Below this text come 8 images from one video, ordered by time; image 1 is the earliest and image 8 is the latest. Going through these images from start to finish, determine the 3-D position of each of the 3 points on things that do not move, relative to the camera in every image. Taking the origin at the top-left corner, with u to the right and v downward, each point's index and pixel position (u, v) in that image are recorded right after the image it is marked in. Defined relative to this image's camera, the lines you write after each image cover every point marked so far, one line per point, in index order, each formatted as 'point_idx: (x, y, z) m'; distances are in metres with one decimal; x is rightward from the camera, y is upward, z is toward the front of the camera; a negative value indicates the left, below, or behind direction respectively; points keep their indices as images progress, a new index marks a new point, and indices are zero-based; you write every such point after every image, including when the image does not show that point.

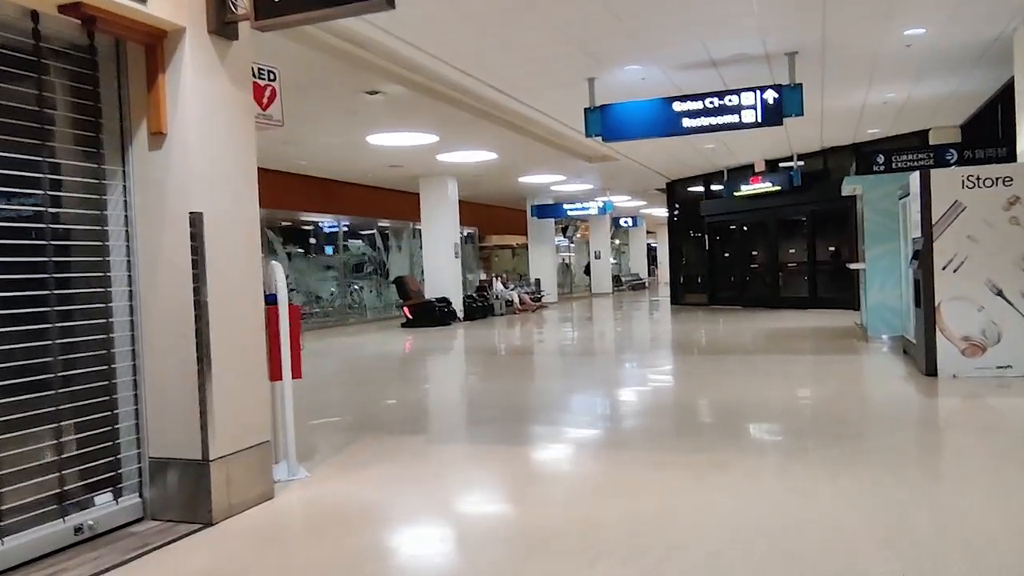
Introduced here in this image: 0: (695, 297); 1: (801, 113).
0: (+3.8, -0.2, +17.5) m
1: (+2.4, +1.5, +7.0) m
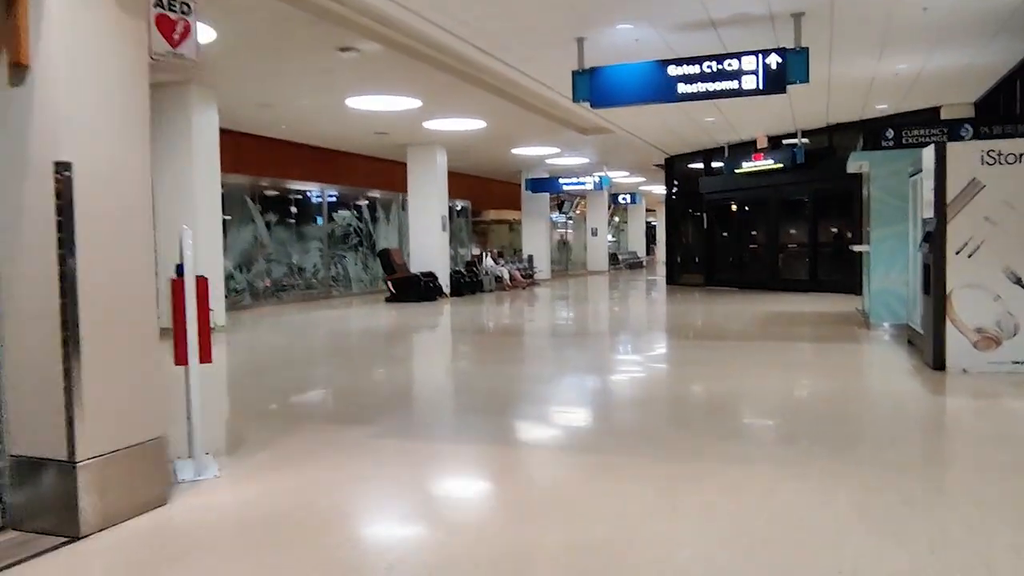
0: (+3.6, +0.2, +17.0) m
1: (+2.3, +1.6, +6.4) m
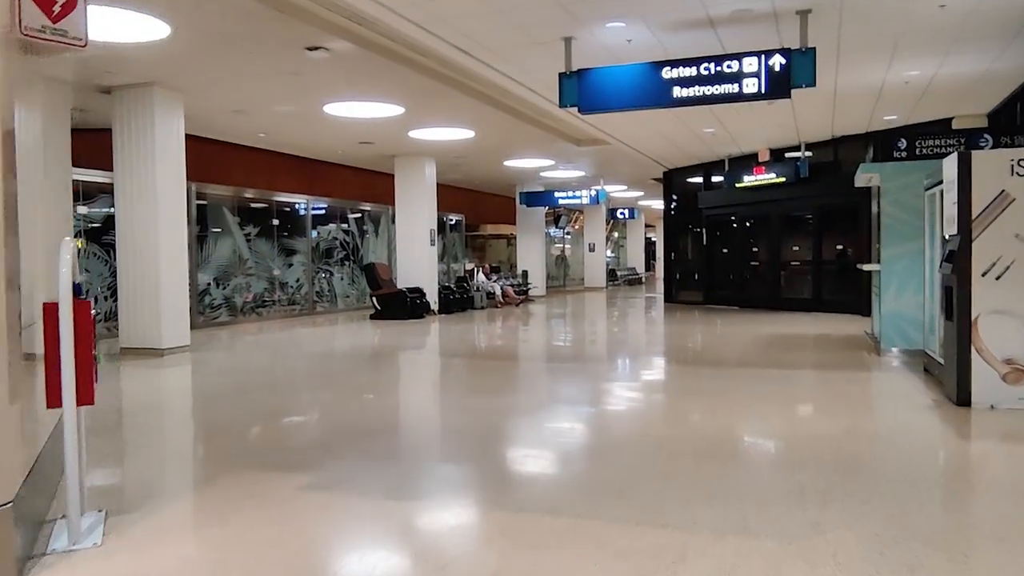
0: (+3.5, -0.1, +16.4) m
1: (+2.1, +1.4, +5.9) m
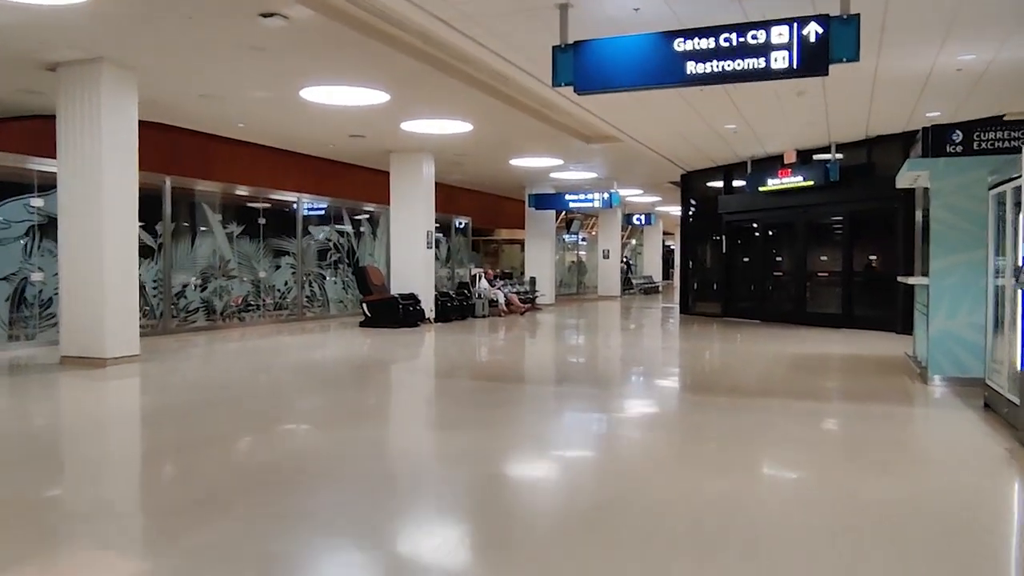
0: (+3.6, -0.3, +15.3) m
1: (+2.0, +1.3, +4.9) m
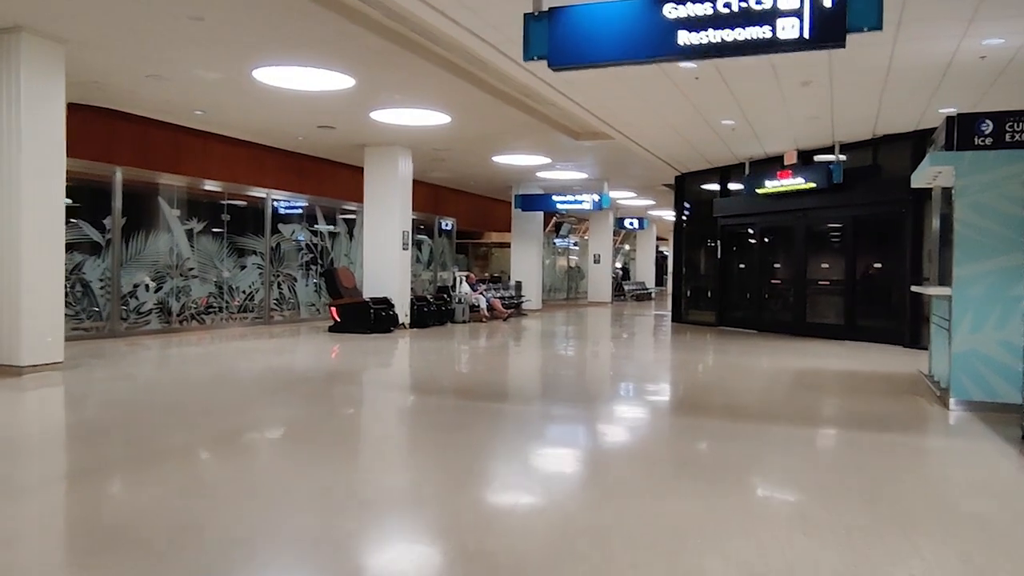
0: (+3.3, -0.5, +14.6) m
1: (+1.8, +1.3, +4.1) m
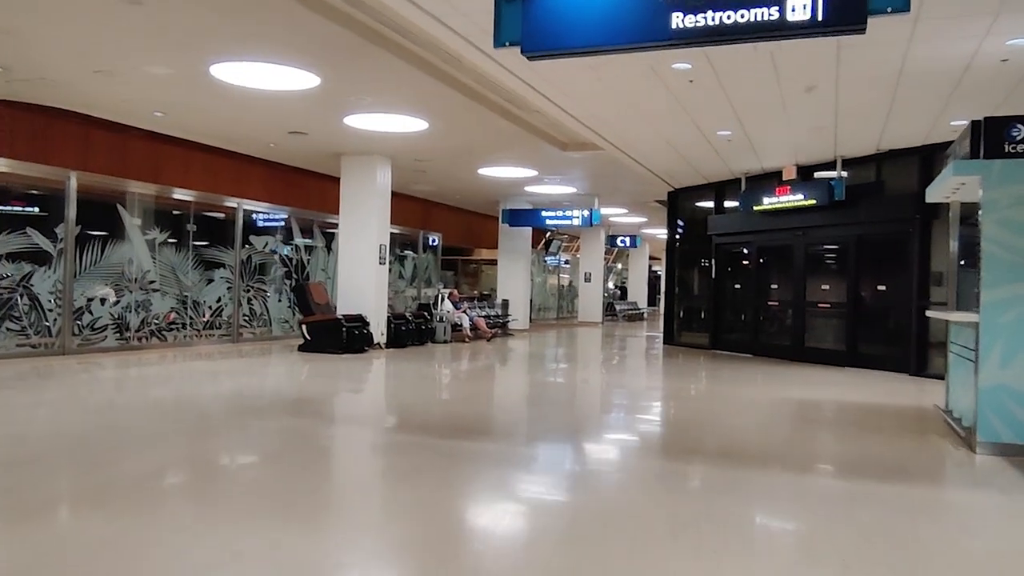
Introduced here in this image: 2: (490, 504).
0: (+3.1, -0.8, +13.9) m
1: (+1.7, +1.2, +3.5) m
2: (-0.1, -1.1, +4.4) m
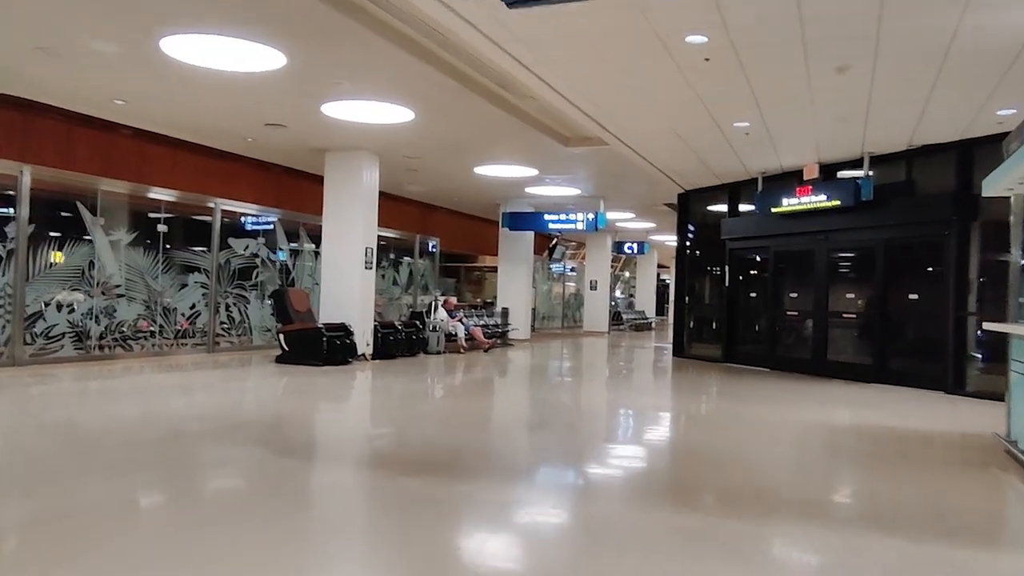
0: (+3.0, -1.0, +13.1) m
1: (+1.6, +1.2, +2.7) m
2: (-0.2, -1.2, +3.5) m
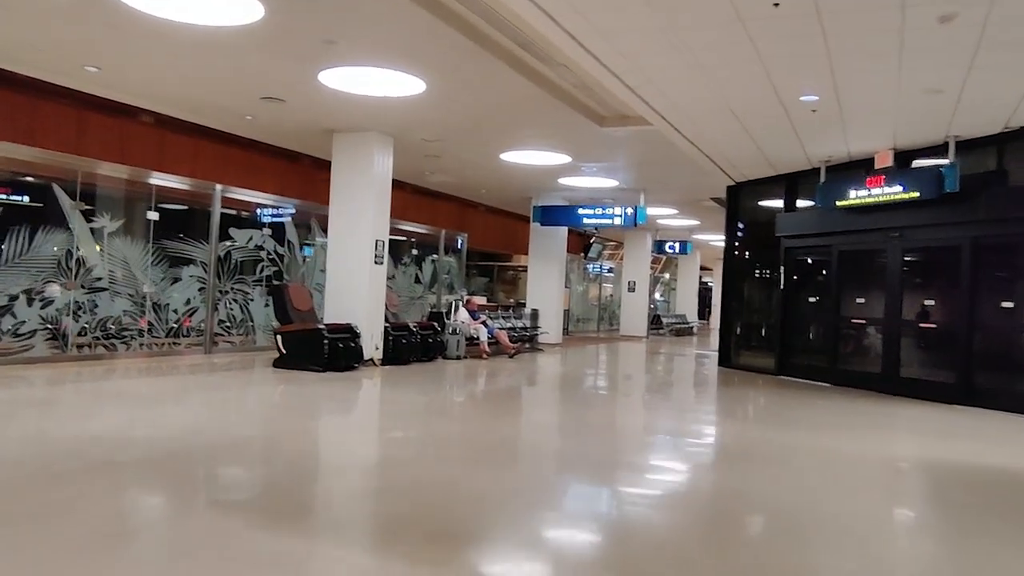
0: (+3.4, -1.0, +11.8) m
1: (+1.5, +1.1, +1.5) m
2: (-0.2, -1.1, +2.4) m
